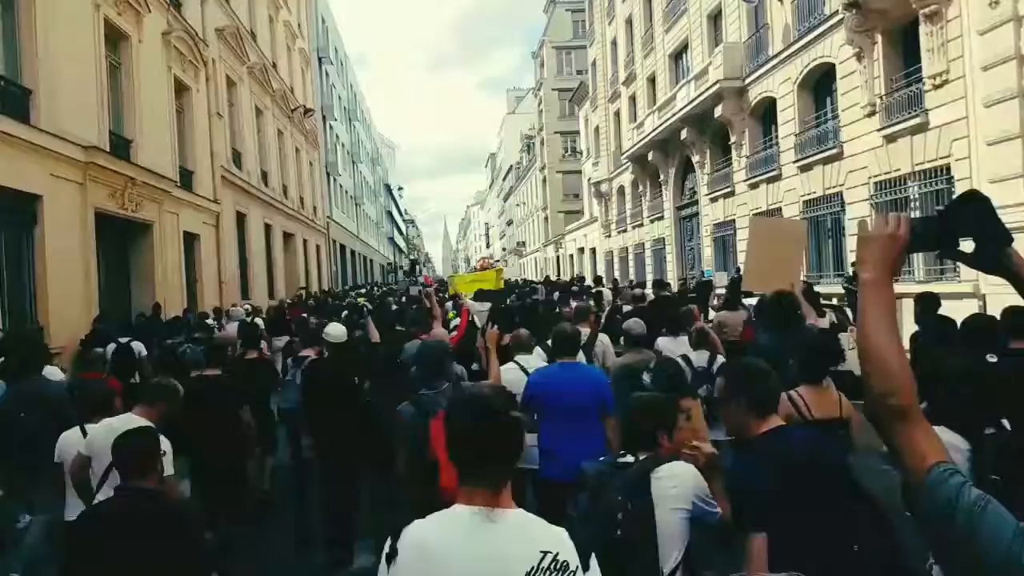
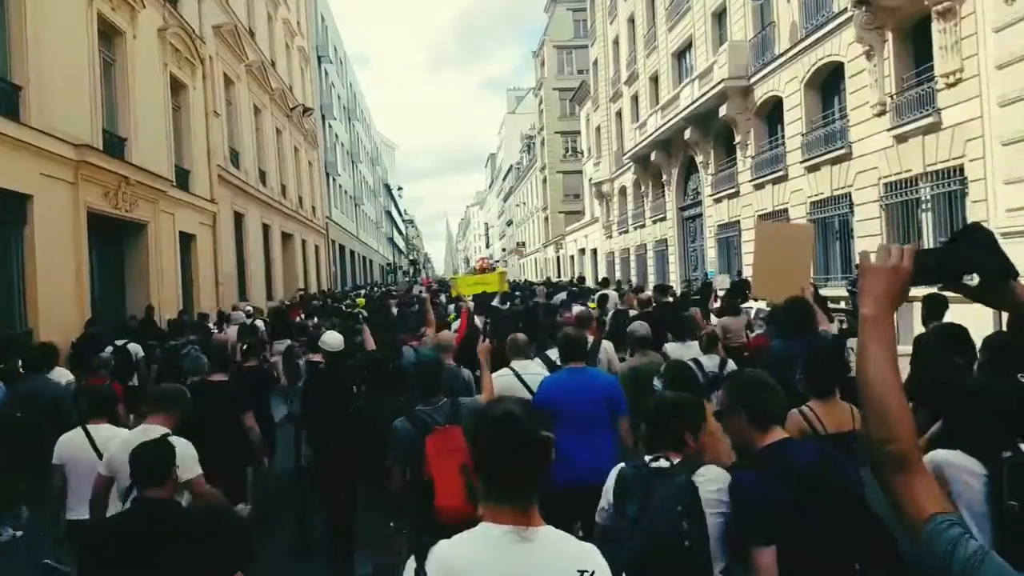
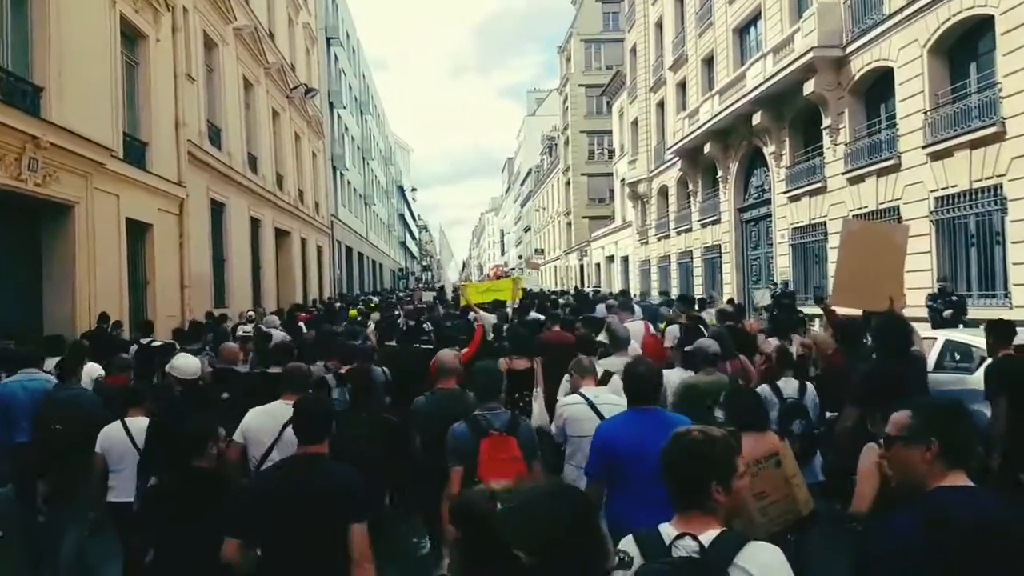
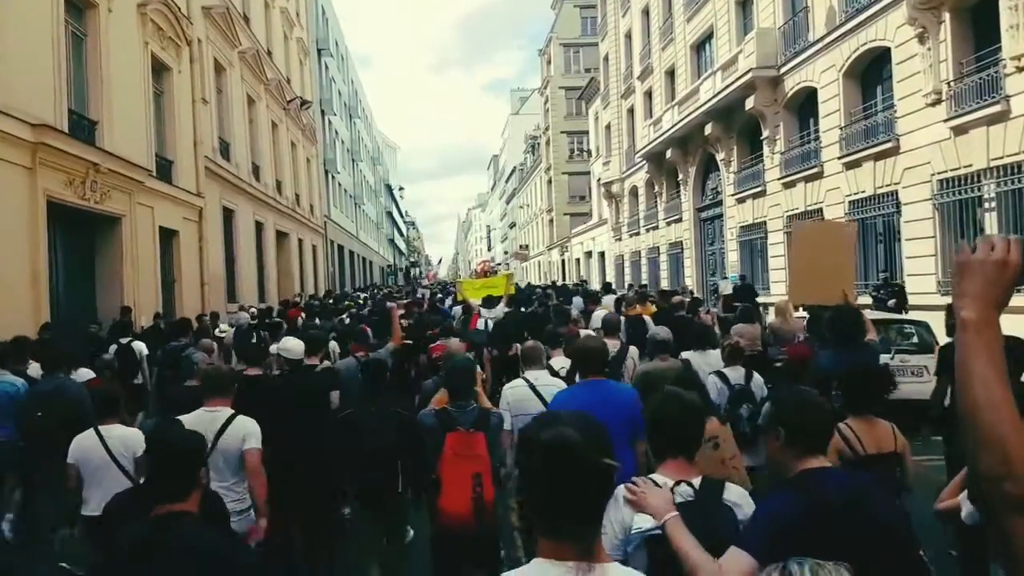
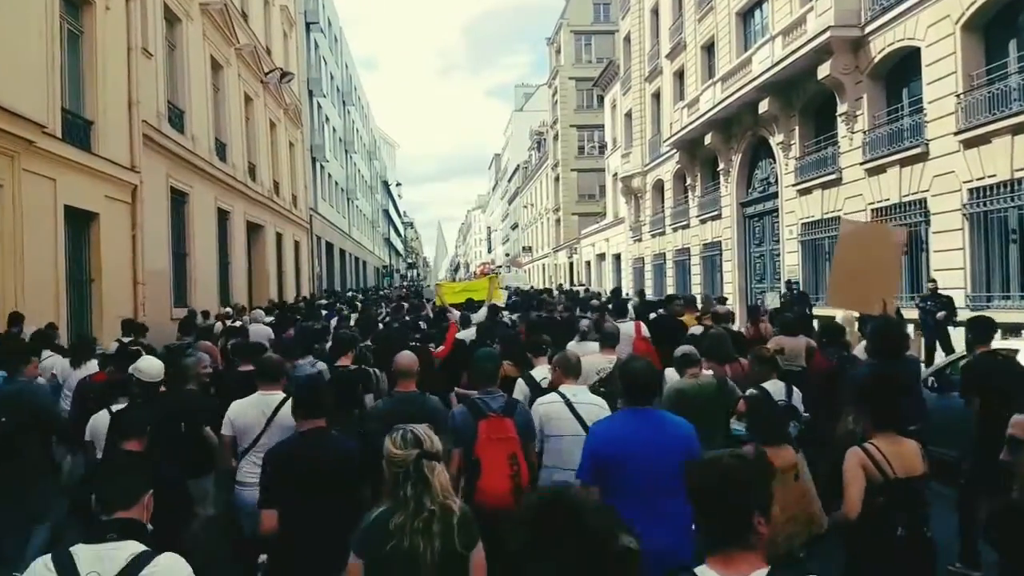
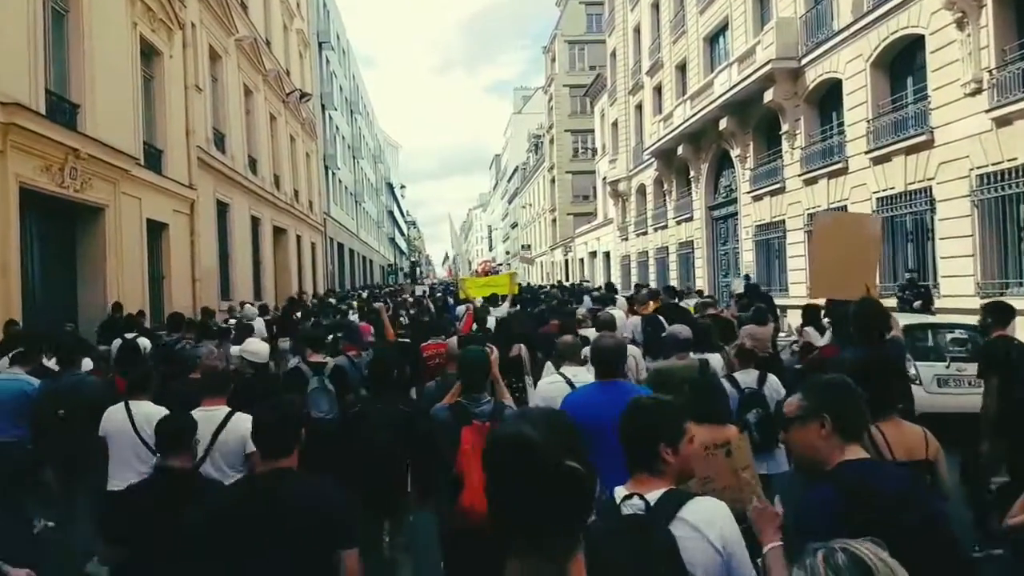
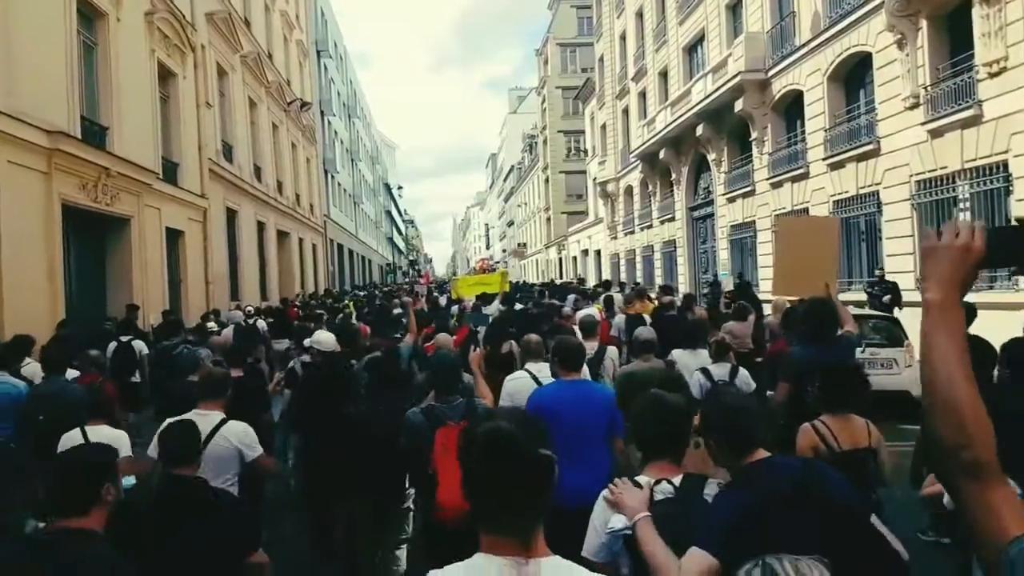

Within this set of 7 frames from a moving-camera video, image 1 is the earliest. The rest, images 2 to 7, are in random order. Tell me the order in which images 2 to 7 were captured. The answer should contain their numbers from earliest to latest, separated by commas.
2, 7, 4, 6, 3, 5
